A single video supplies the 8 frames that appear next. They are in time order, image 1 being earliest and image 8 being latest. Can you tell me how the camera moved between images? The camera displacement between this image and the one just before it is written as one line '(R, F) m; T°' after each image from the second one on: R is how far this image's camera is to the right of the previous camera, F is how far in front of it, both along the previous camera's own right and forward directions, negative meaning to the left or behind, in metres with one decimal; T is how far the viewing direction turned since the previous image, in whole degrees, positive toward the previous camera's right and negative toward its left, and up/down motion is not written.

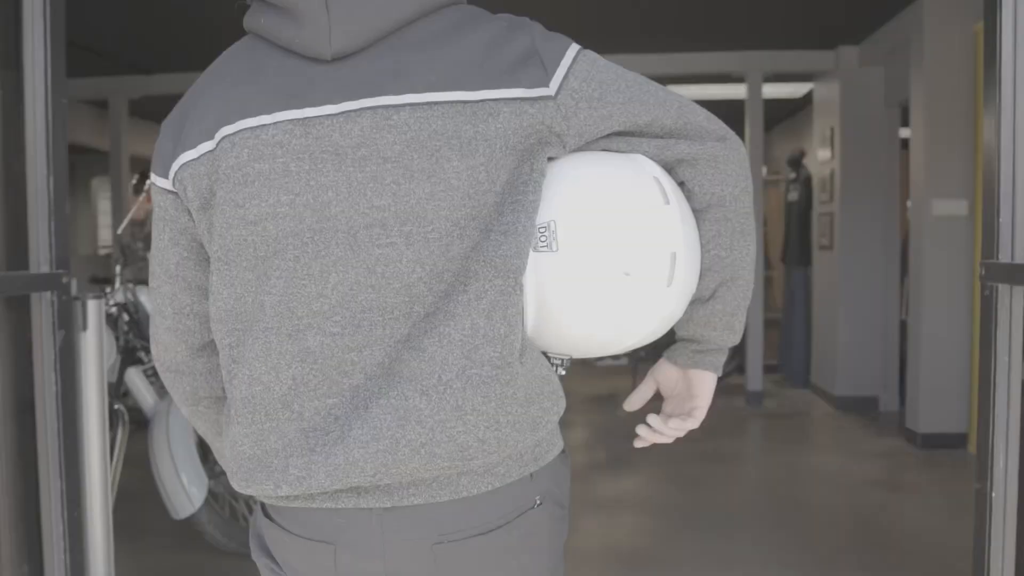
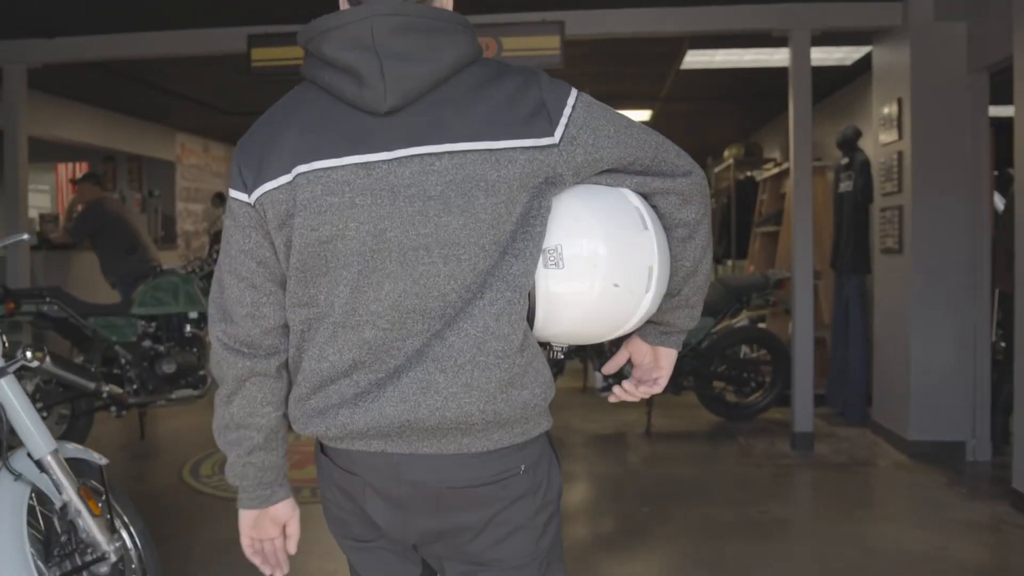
(+0.2, +1.1) m; -2°
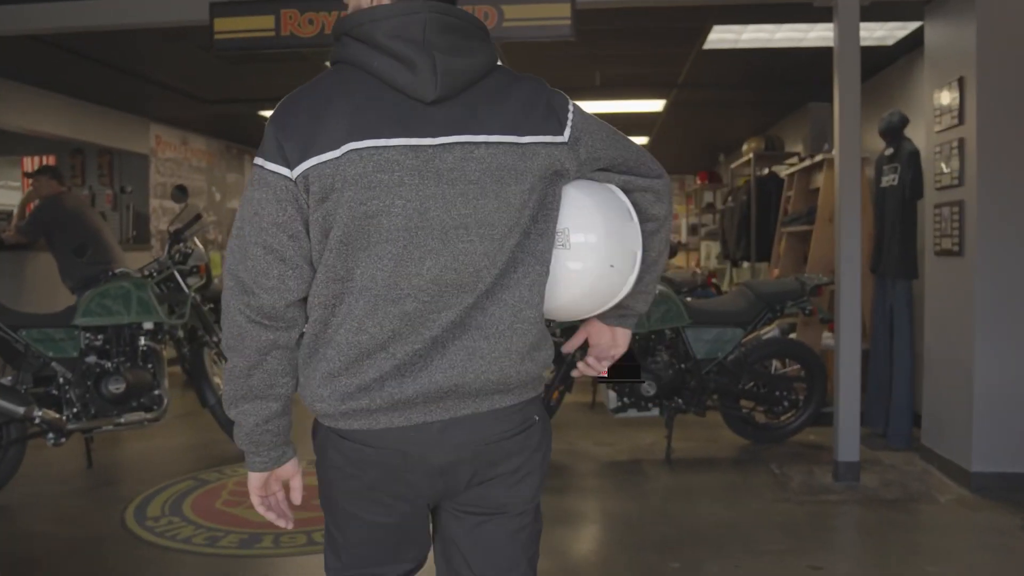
(0.0, +0.6) m; 0°
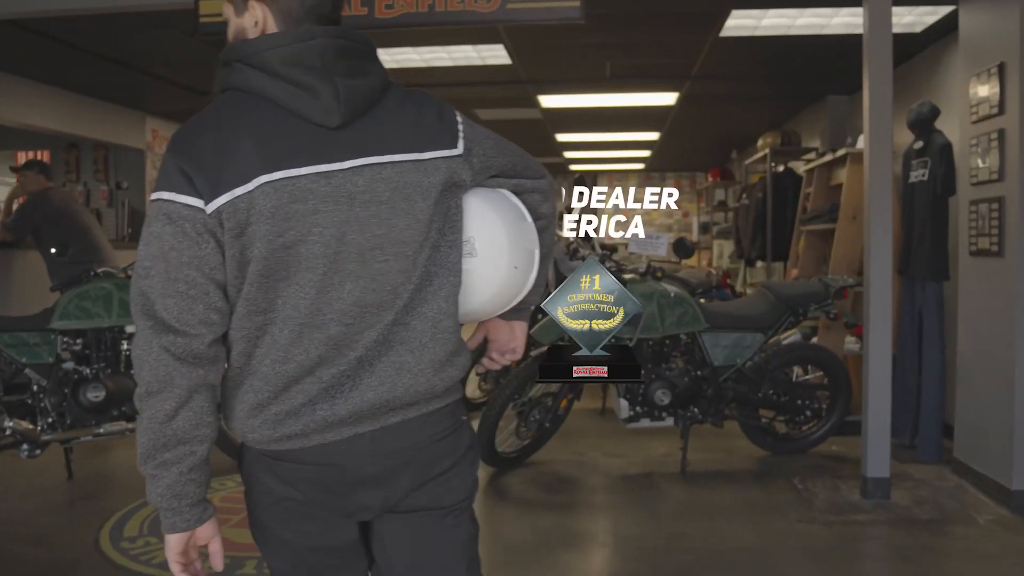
(0.0, +0.2) m; -1°
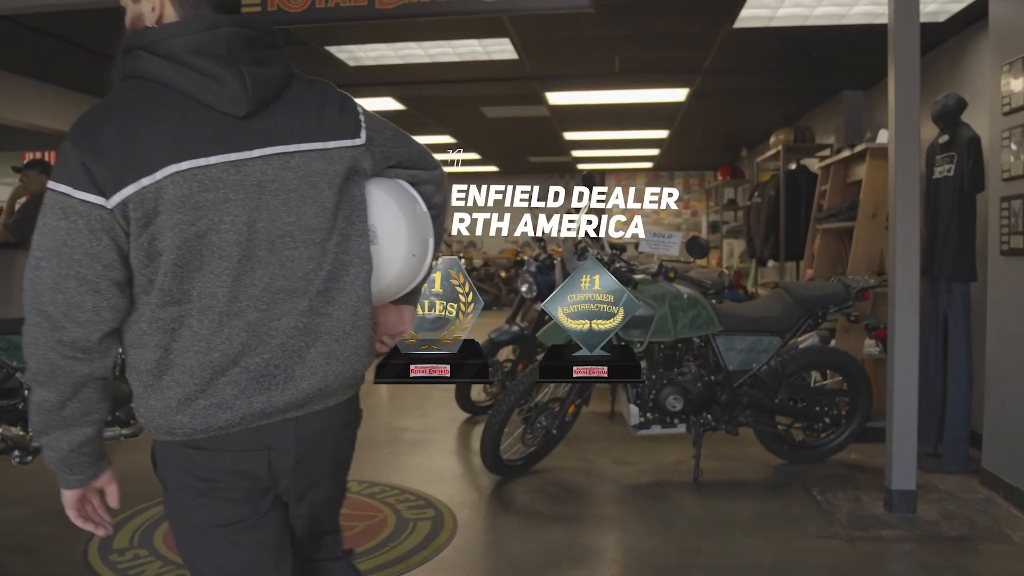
(0.0, +0.1) m; -1°
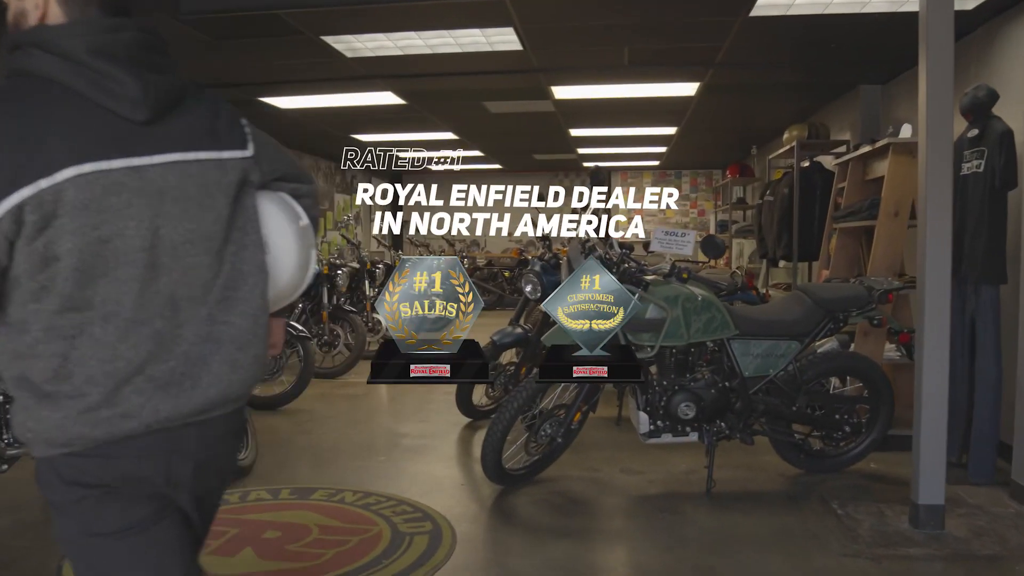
(0.0, +0.2) m; 0°
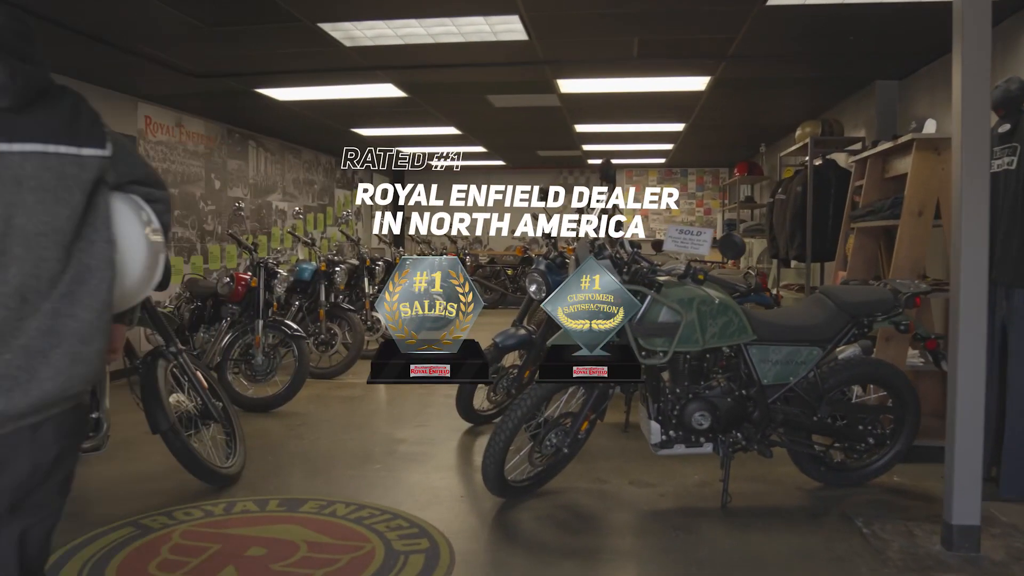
(0.0, +0.2) m; 0°
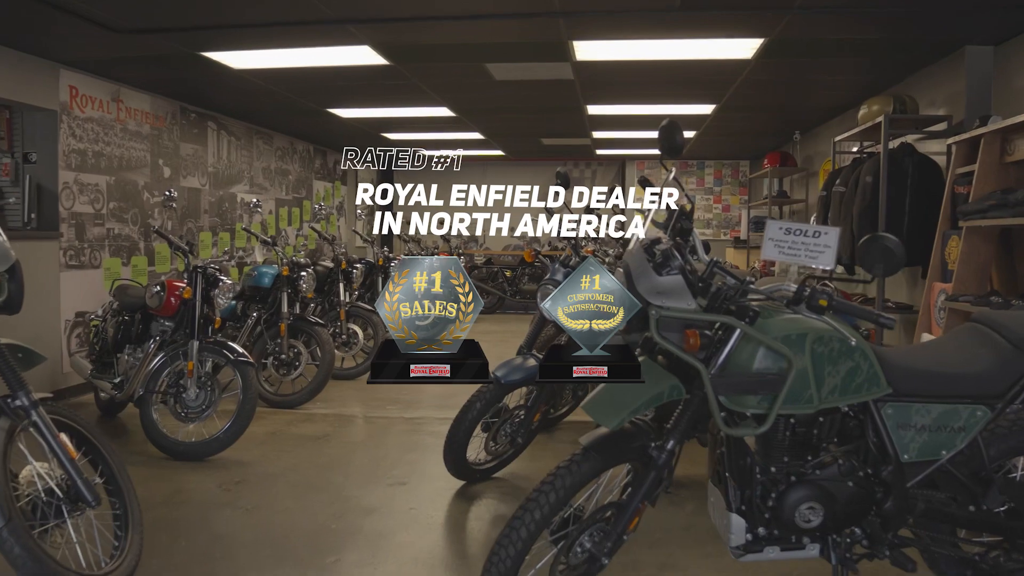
(-0.1, +1.1) m; 0°
